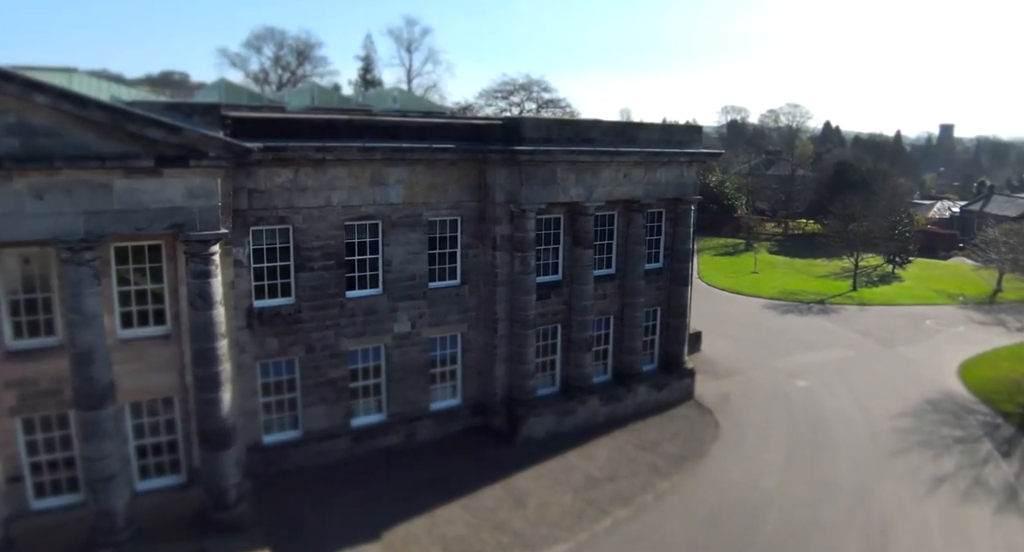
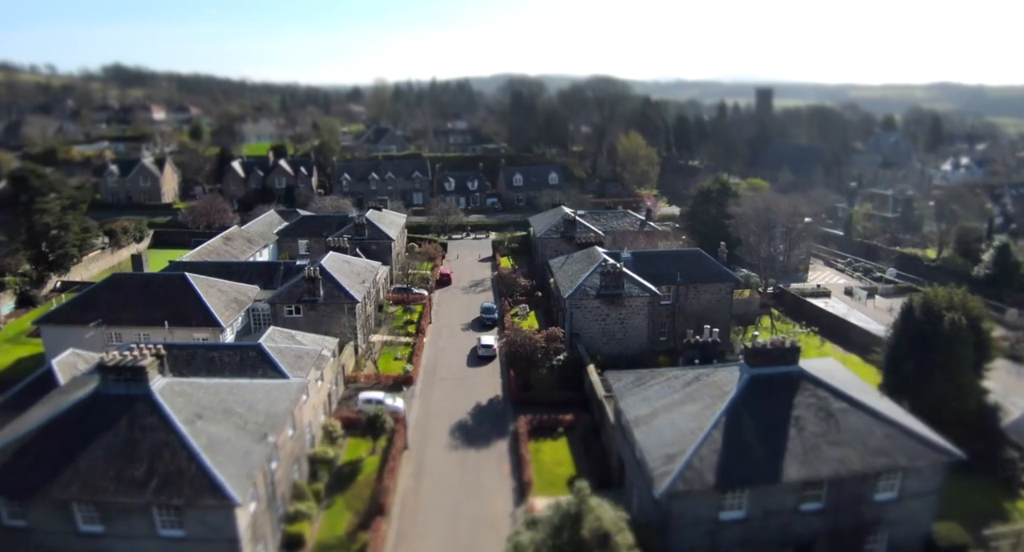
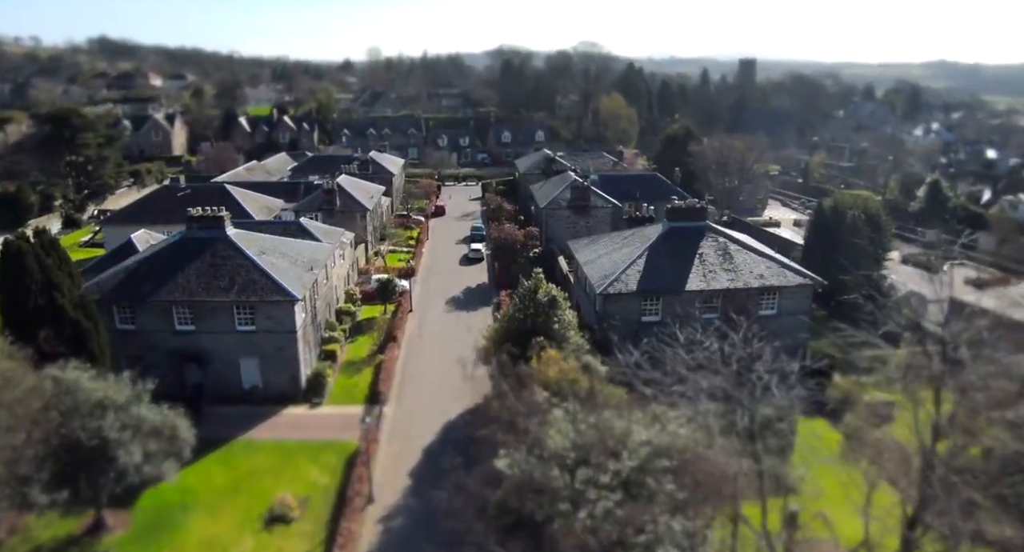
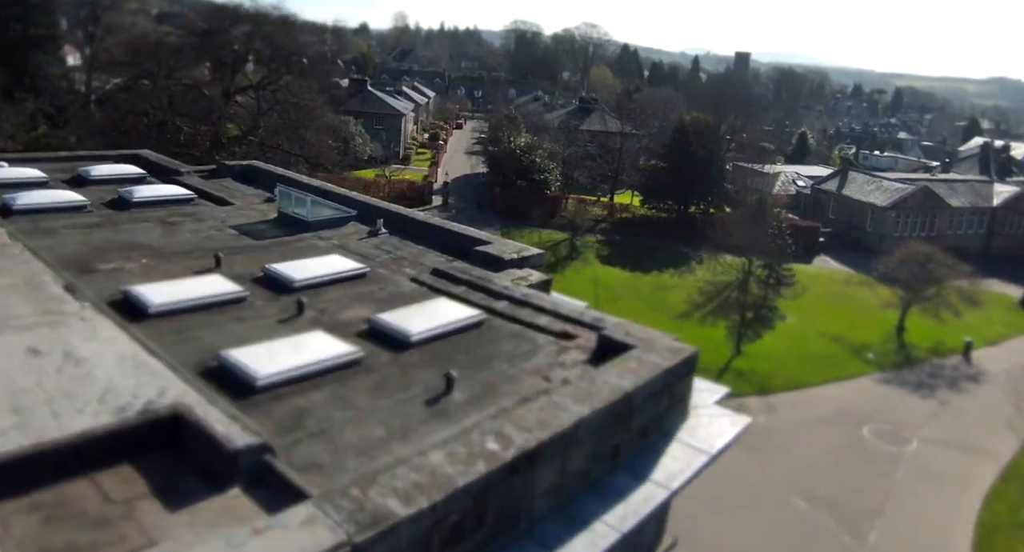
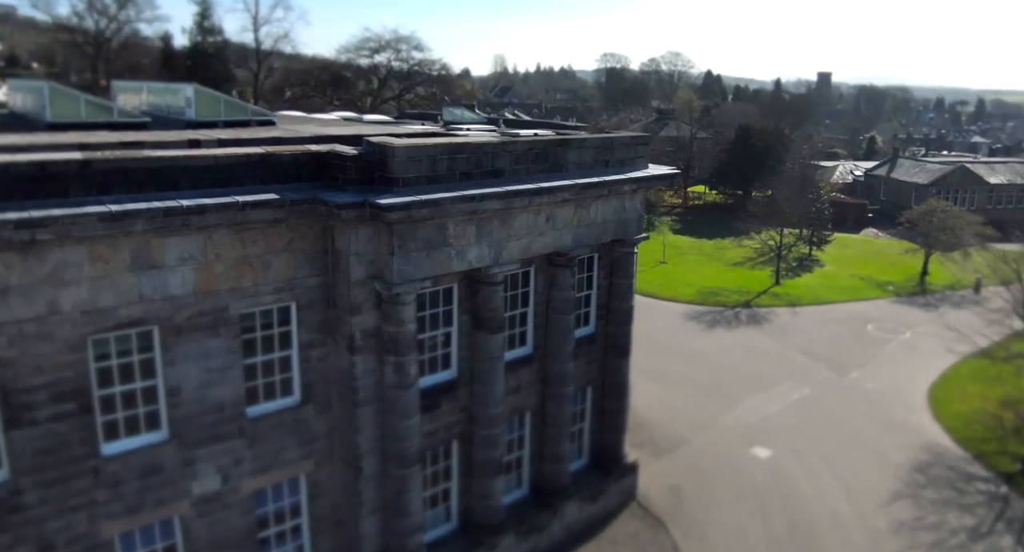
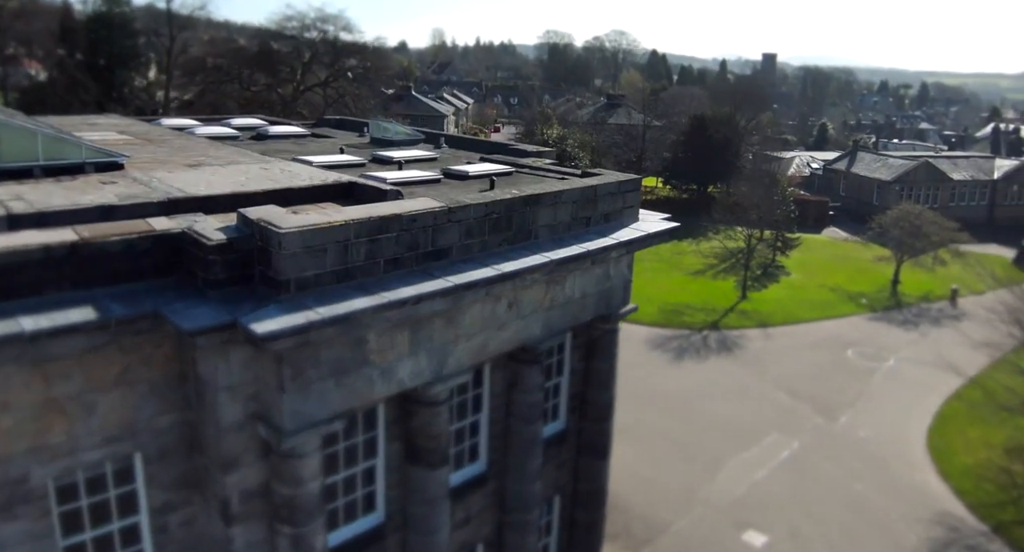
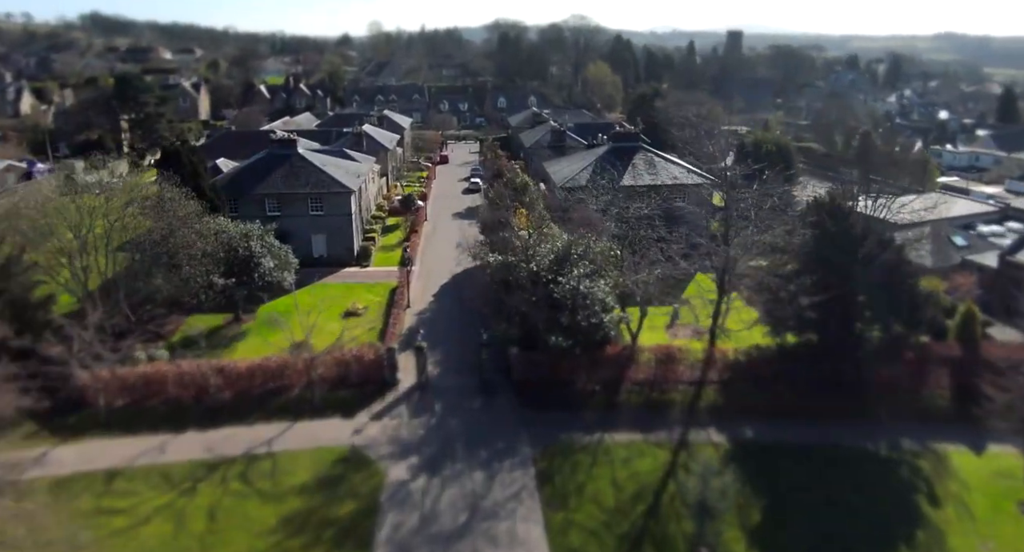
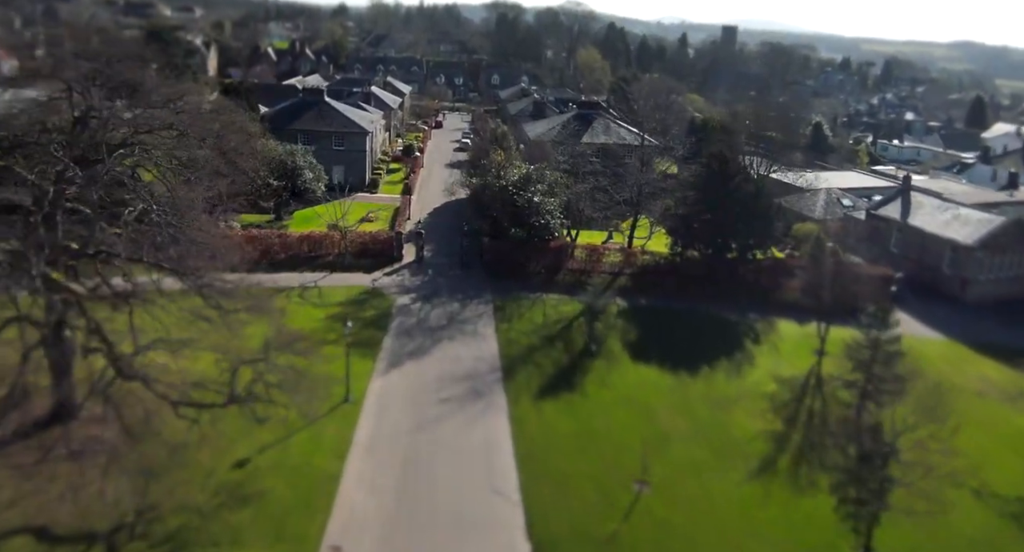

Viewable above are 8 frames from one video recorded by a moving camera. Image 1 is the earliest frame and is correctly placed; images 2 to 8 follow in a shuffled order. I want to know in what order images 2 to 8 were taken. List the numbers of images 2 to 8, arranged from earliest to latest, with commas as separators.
5, 6, 4, 8, 7, 3, 2
